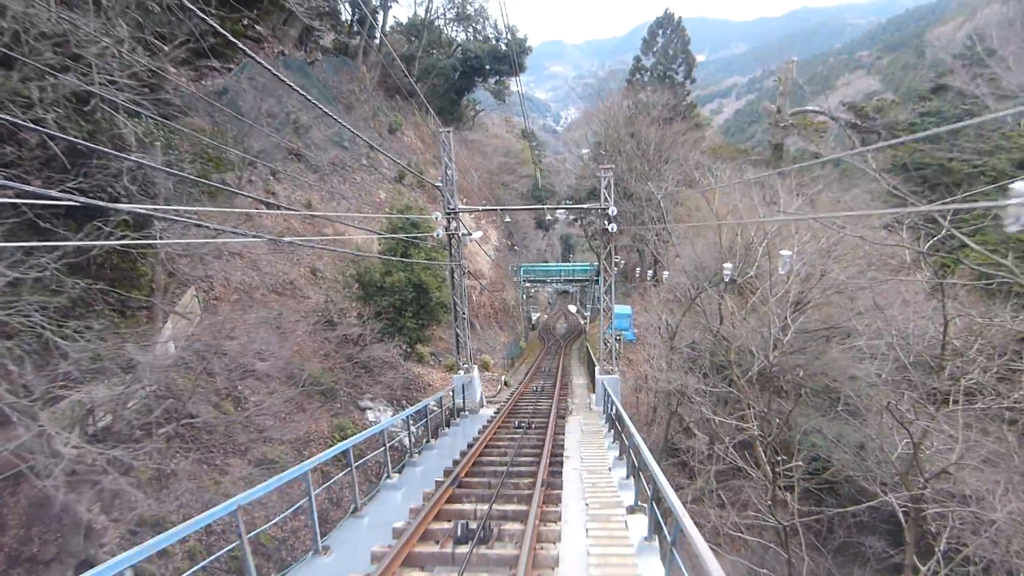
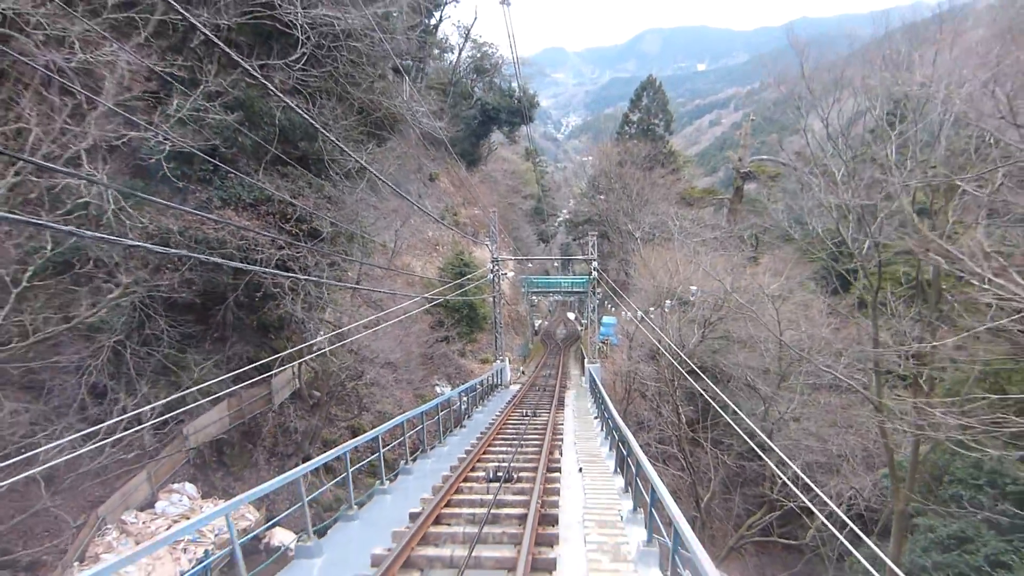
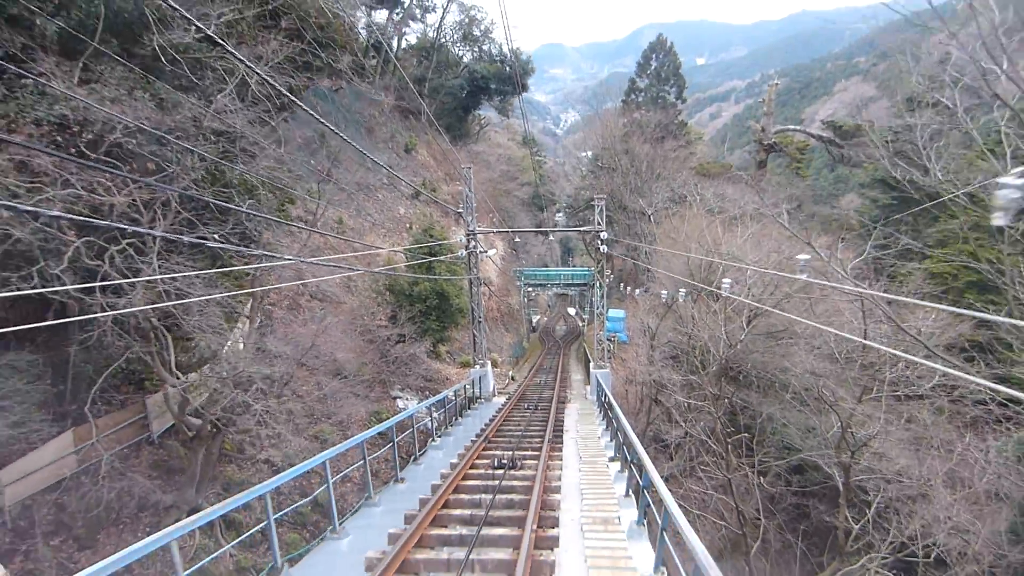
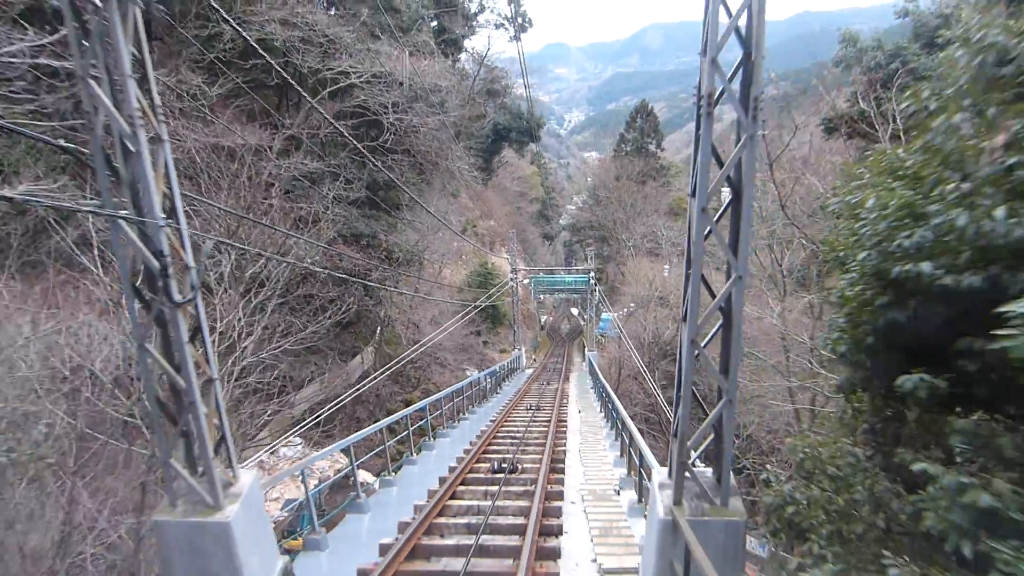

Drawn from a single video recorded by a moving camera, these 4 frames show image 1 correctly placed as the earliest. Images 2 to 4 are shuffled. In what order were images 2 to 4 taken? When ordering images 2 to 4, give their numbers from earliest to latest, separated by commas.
3, 2, 4
